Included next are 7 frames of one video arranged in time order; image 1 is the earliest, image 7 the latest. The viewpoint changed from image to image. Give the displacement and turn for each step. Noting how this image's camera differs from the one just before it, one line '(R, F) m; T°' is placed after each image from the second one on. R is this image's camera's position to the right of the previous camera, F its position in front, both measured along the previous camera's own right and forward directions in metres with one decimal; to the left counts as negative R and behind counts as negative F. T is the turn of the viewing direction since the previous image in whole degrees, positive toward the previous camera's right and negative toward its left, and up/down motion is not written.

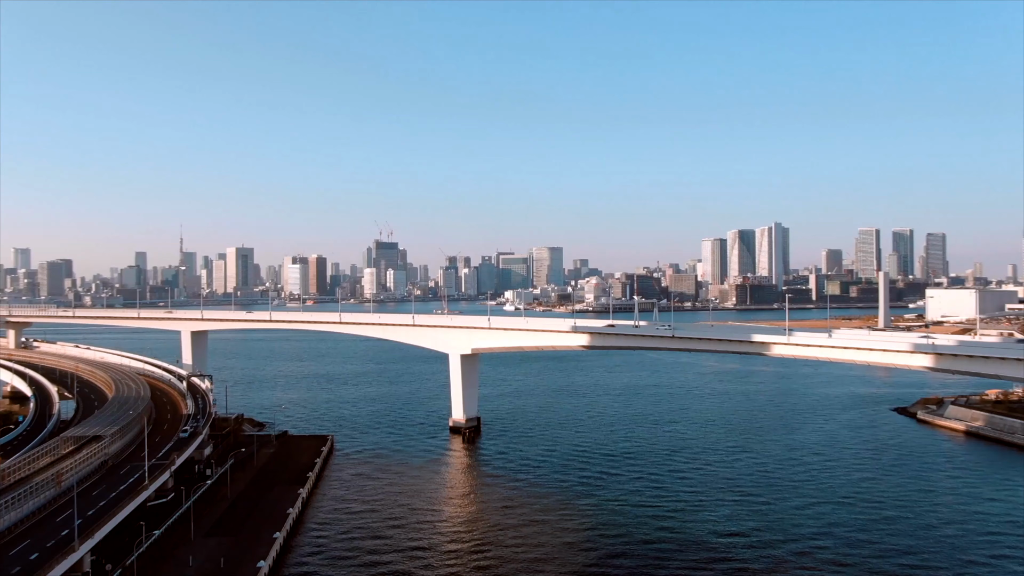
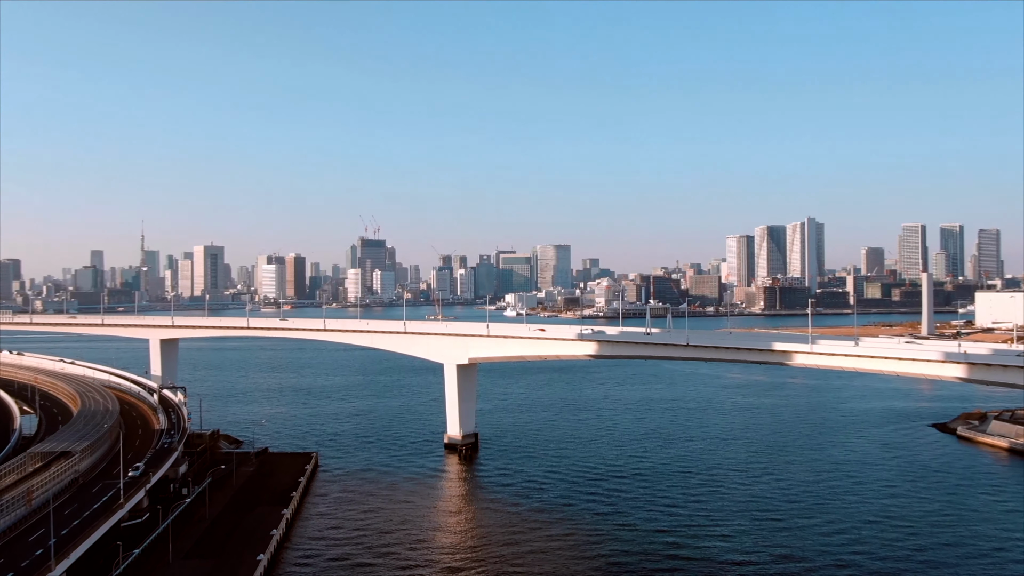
(-0.1, +3.5) m; 0°
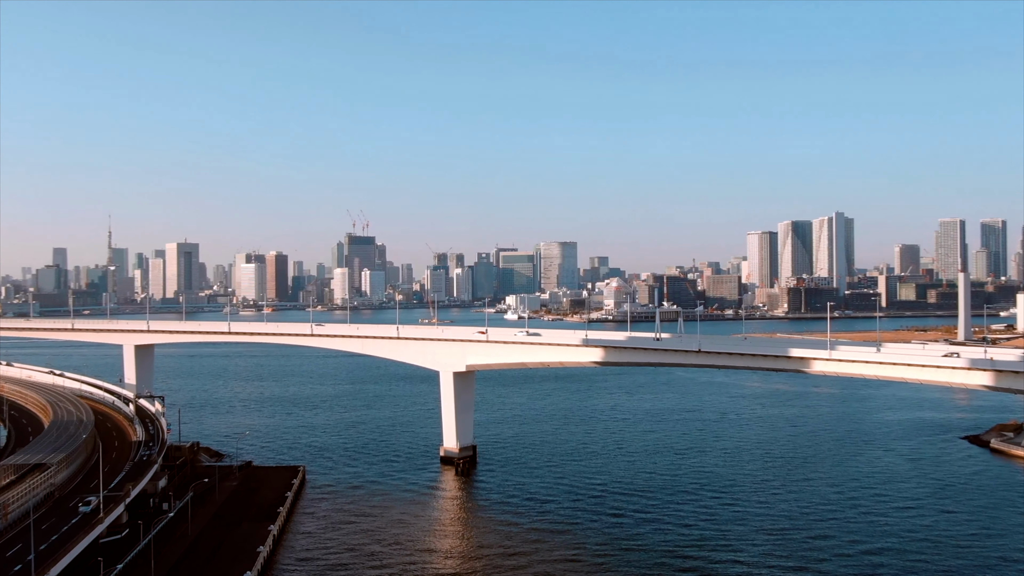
(-0.1, +2.5) m; 0°
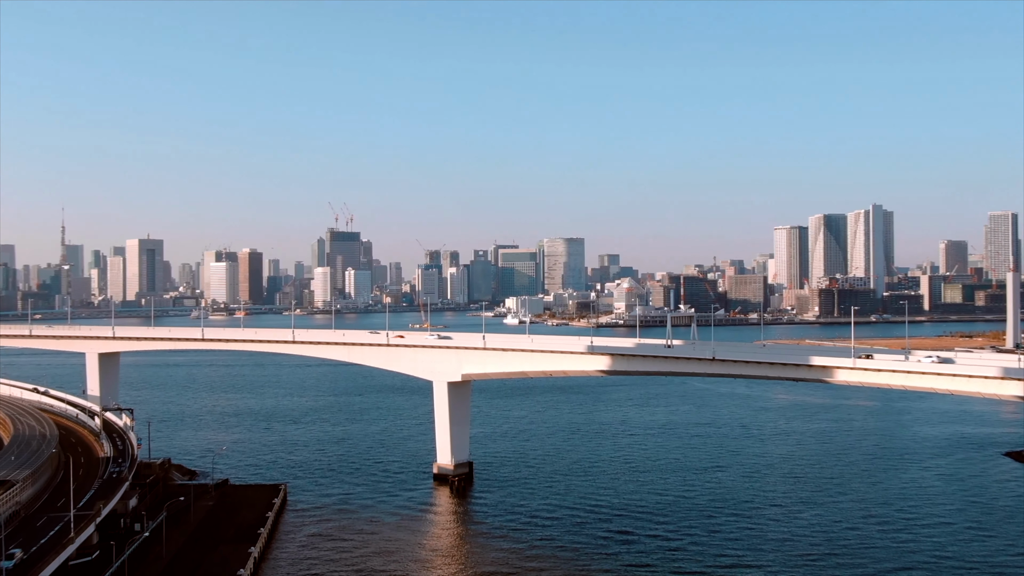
(-0.1, +2.8) m; 0°
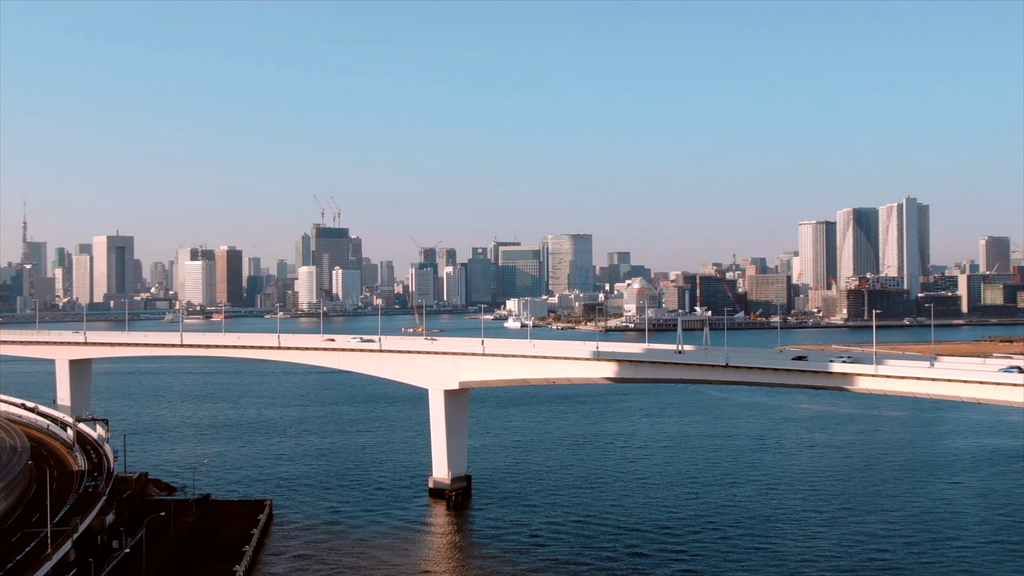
(-0.1, +2.0) m; 0°
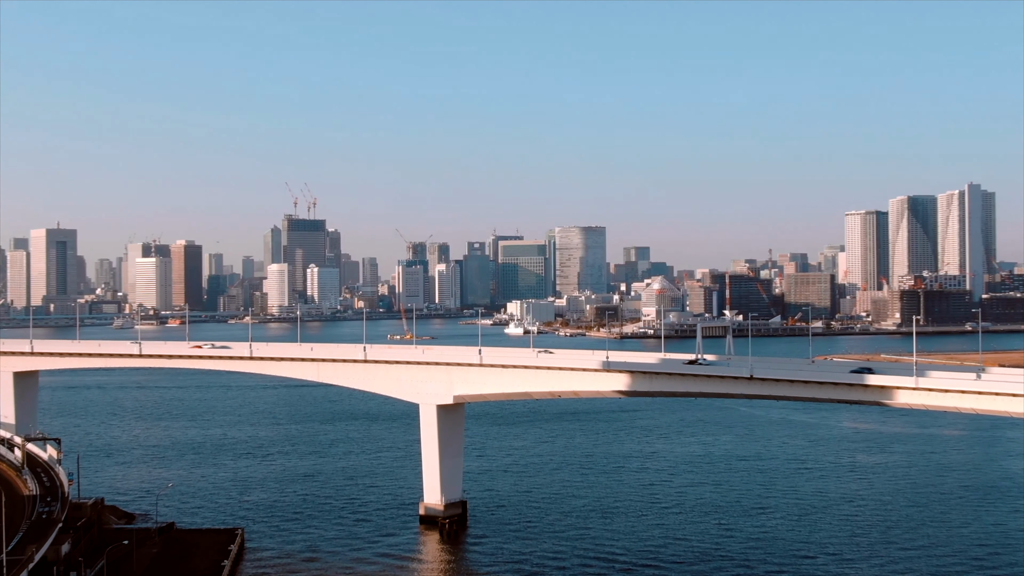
(-0.1, +3.0) m; 0°
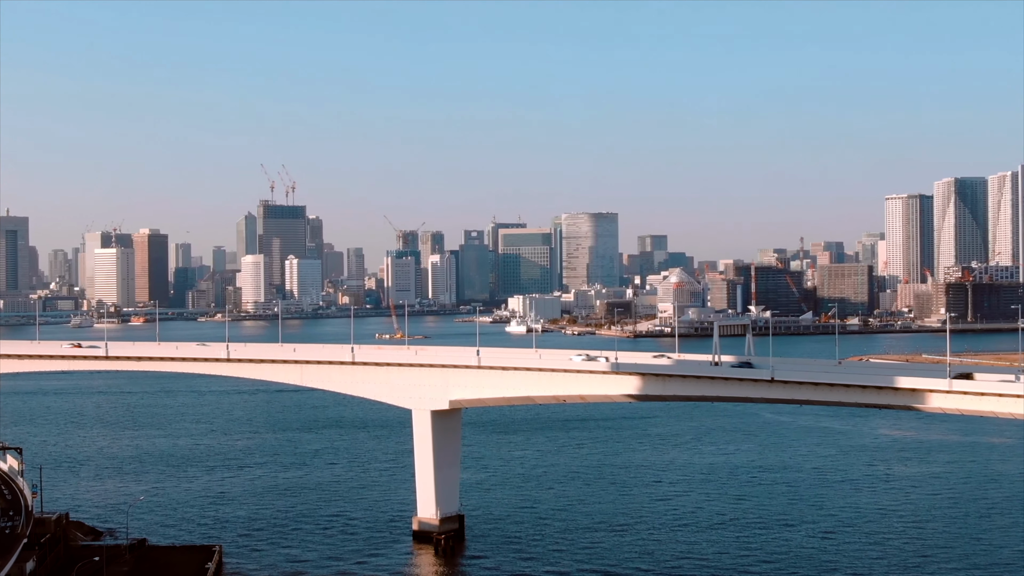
(-0.1, +2.0) m; 0°
